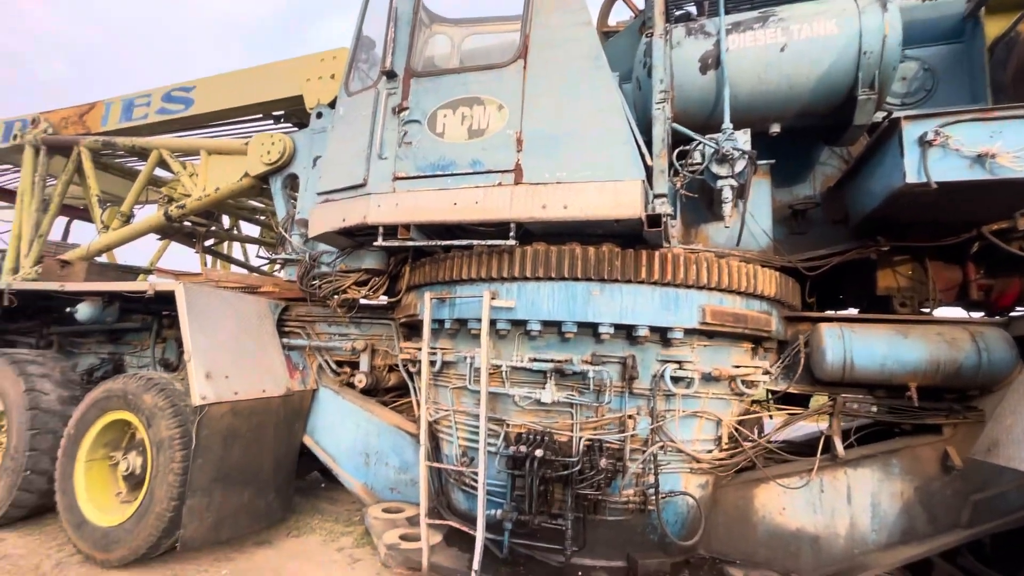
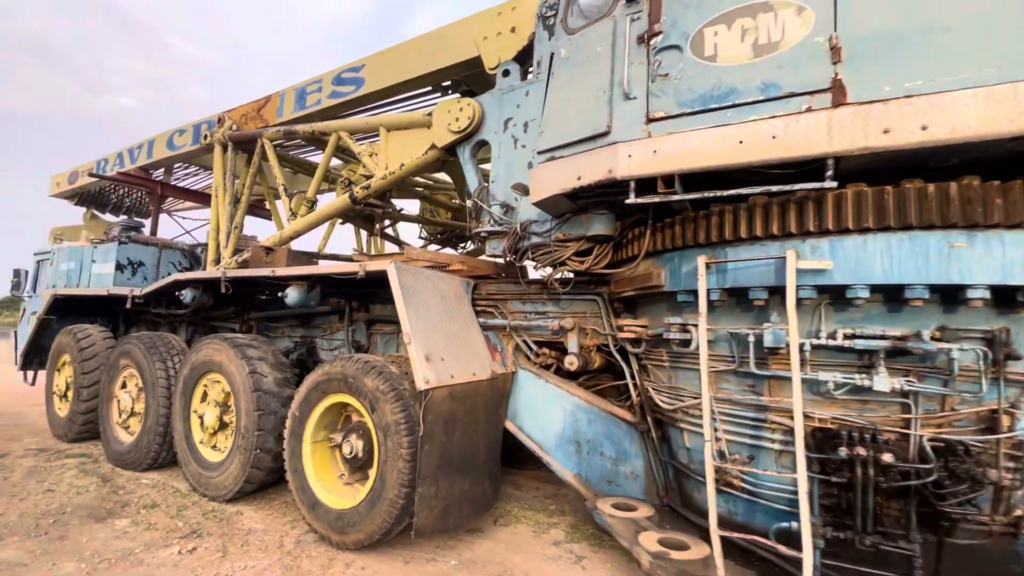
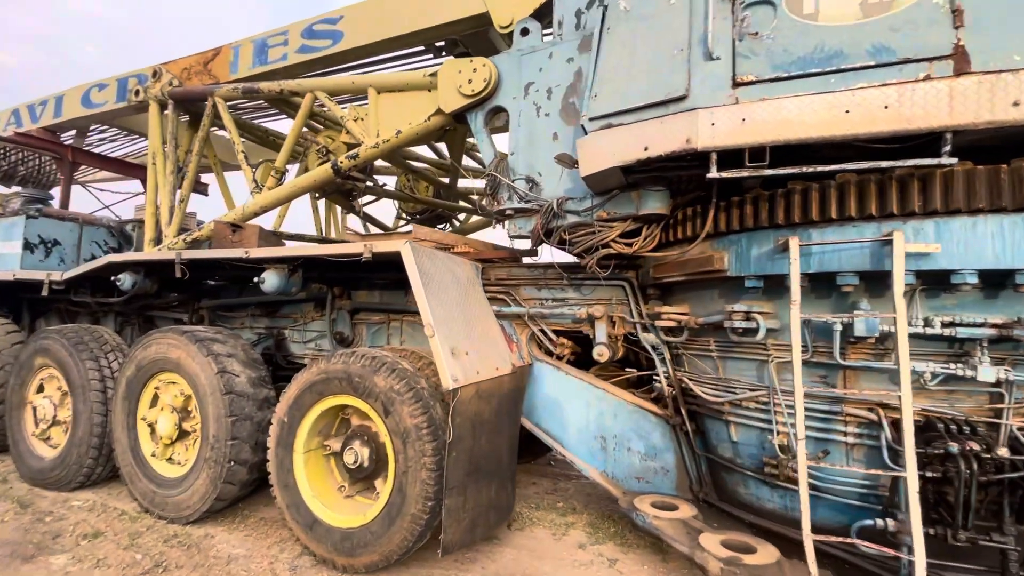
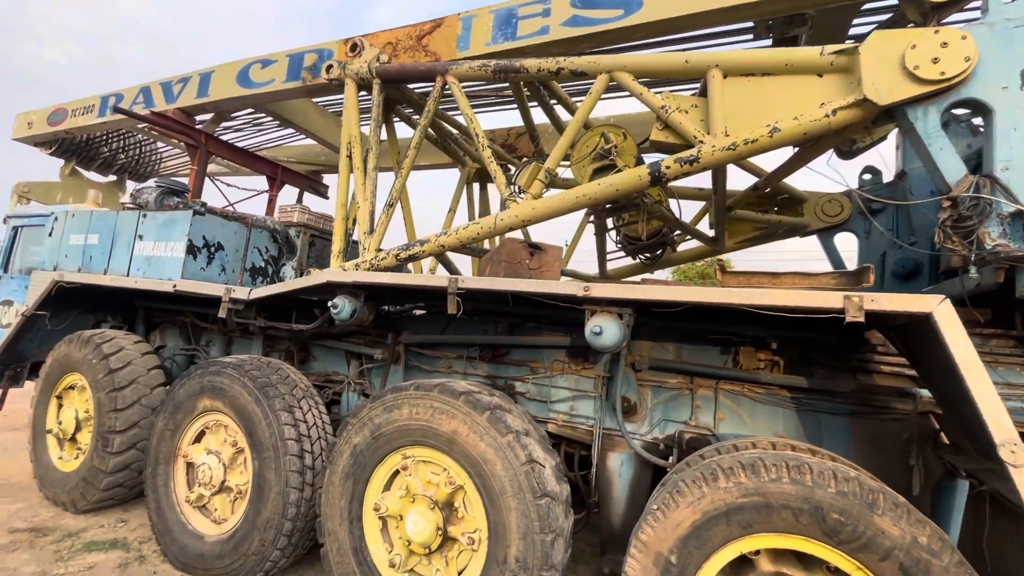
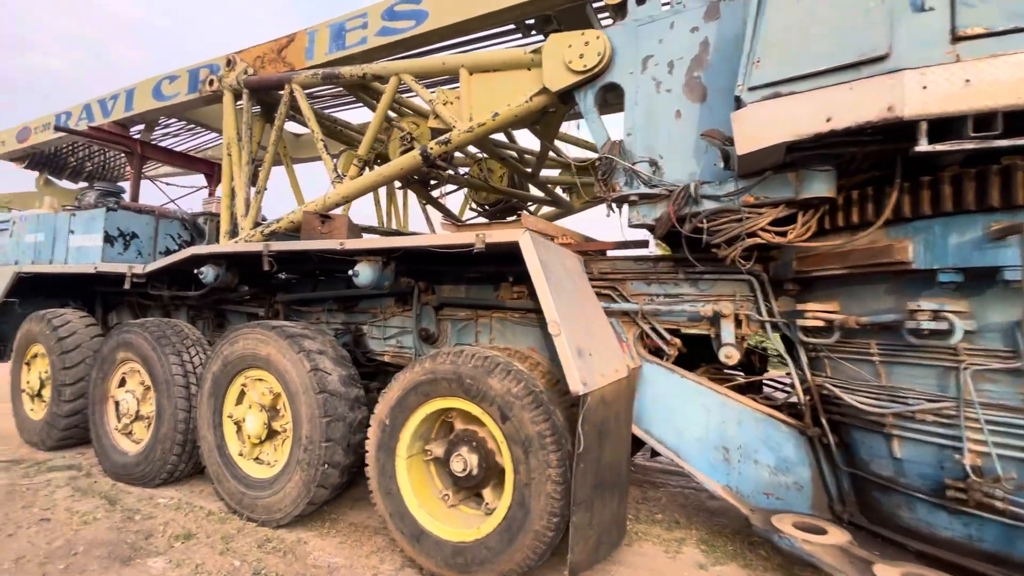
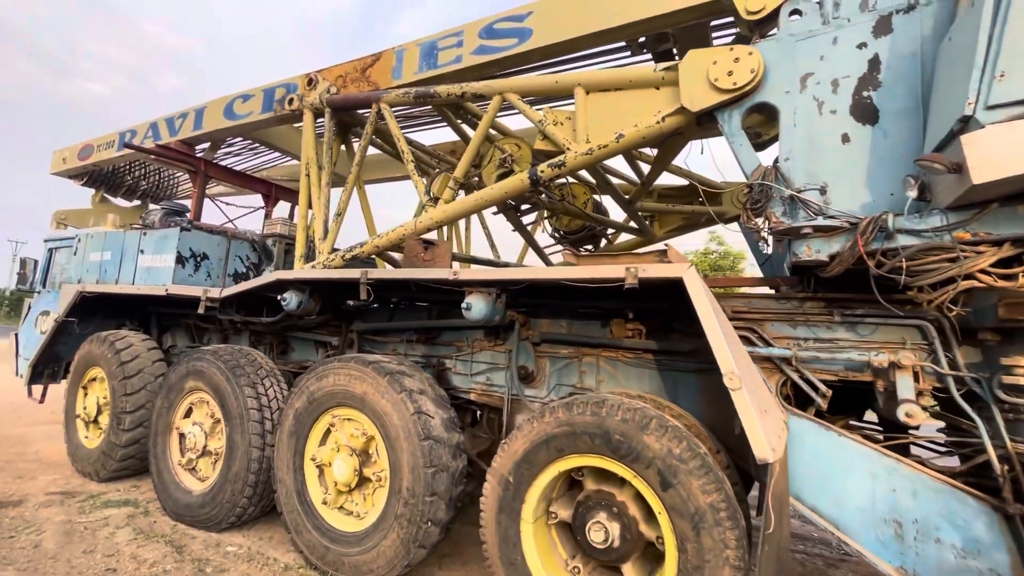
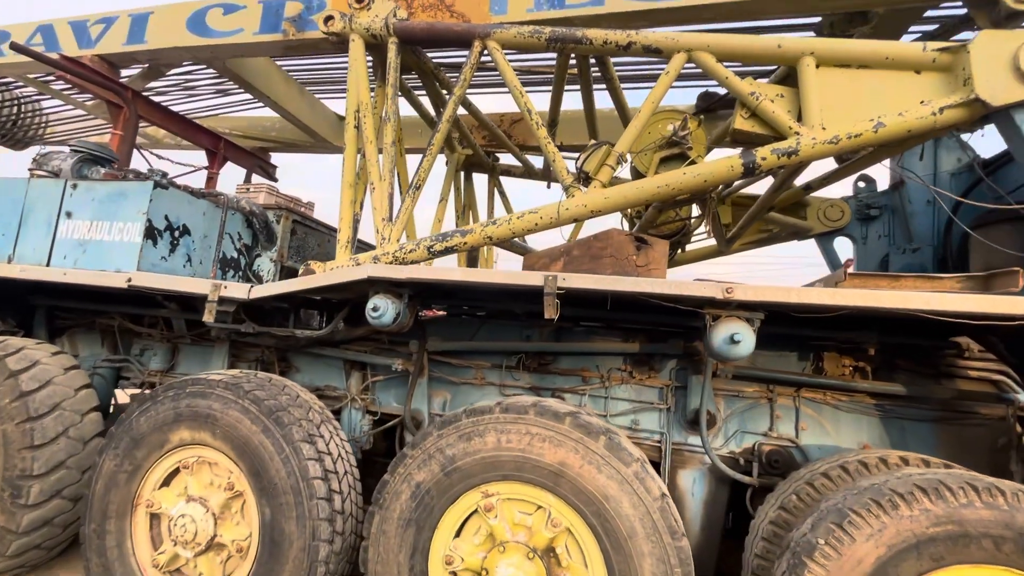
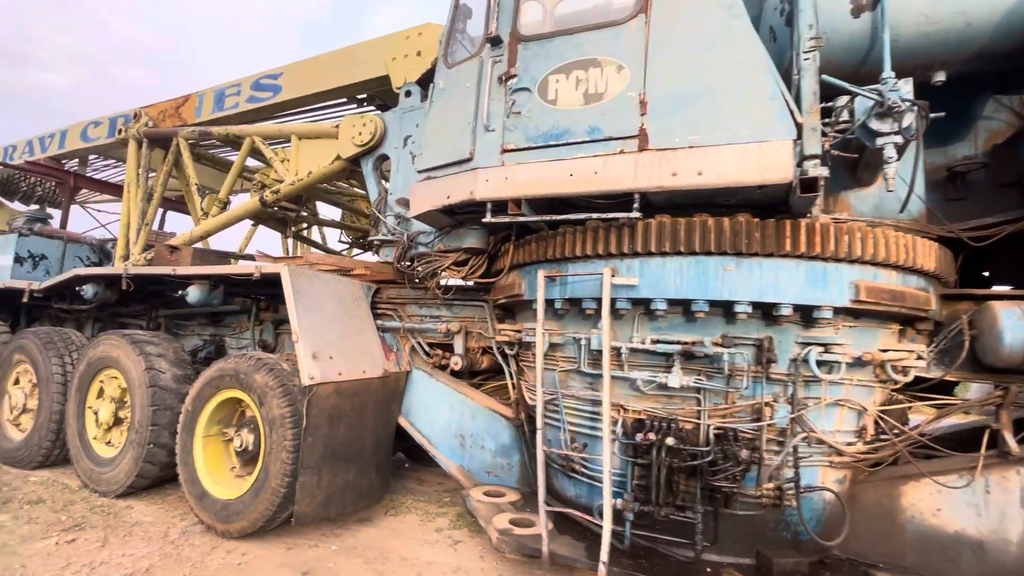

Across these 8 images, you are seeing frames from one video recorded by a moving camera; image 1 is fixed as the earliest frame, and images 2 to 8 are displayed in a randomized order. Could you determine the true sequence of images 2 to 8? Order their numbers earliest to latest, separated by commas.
8, 2, 3, 5, 6, 4, 7
